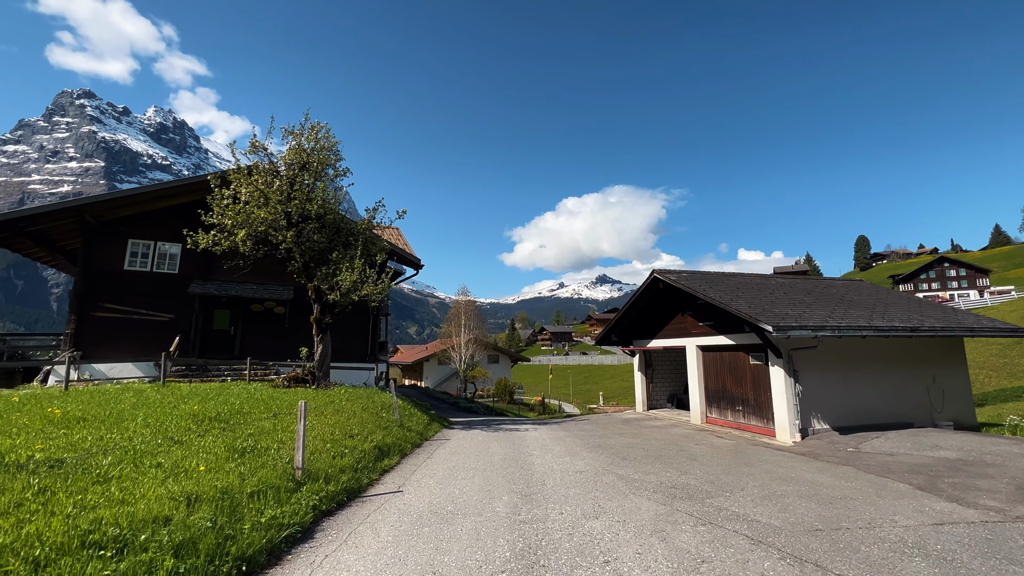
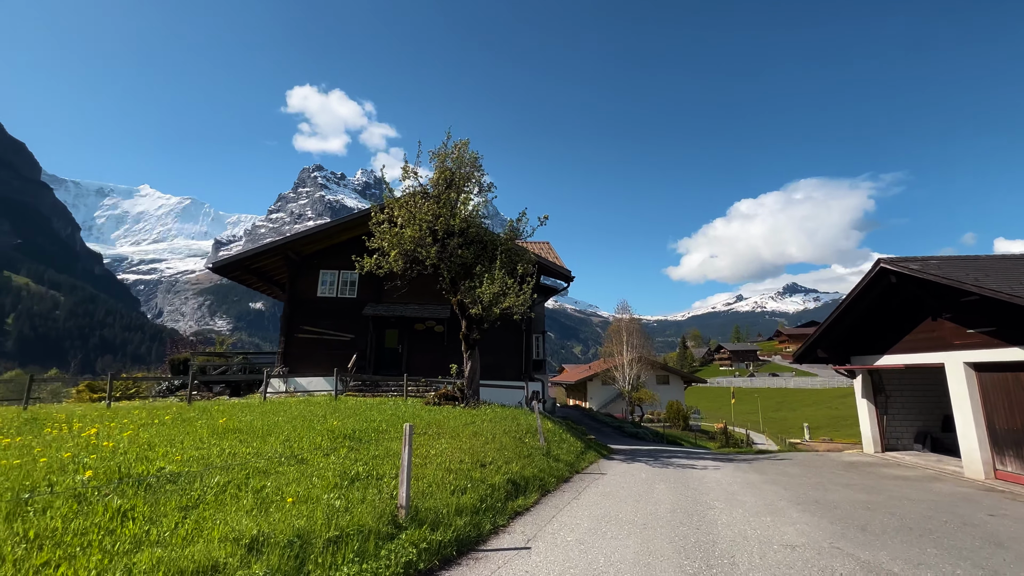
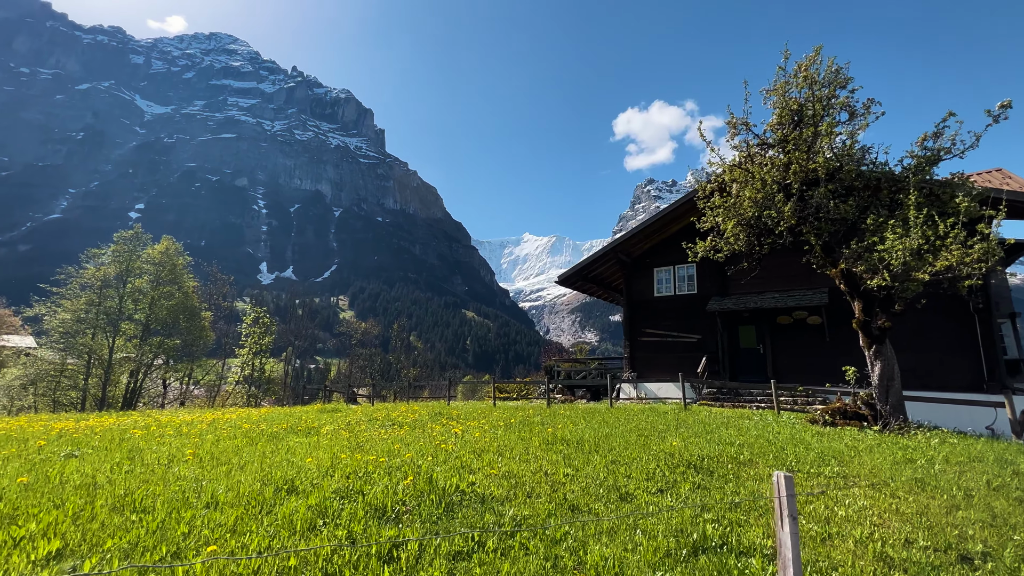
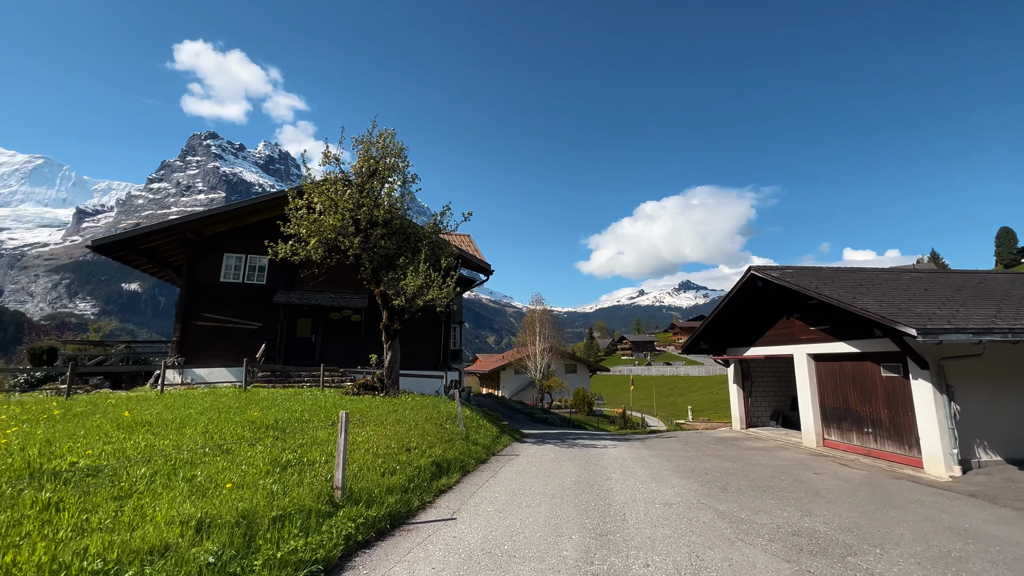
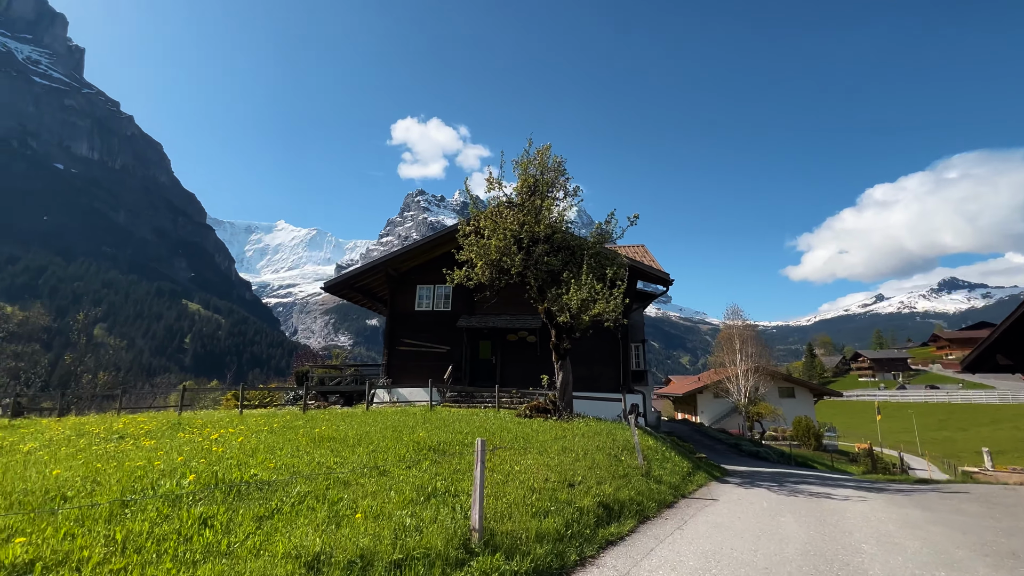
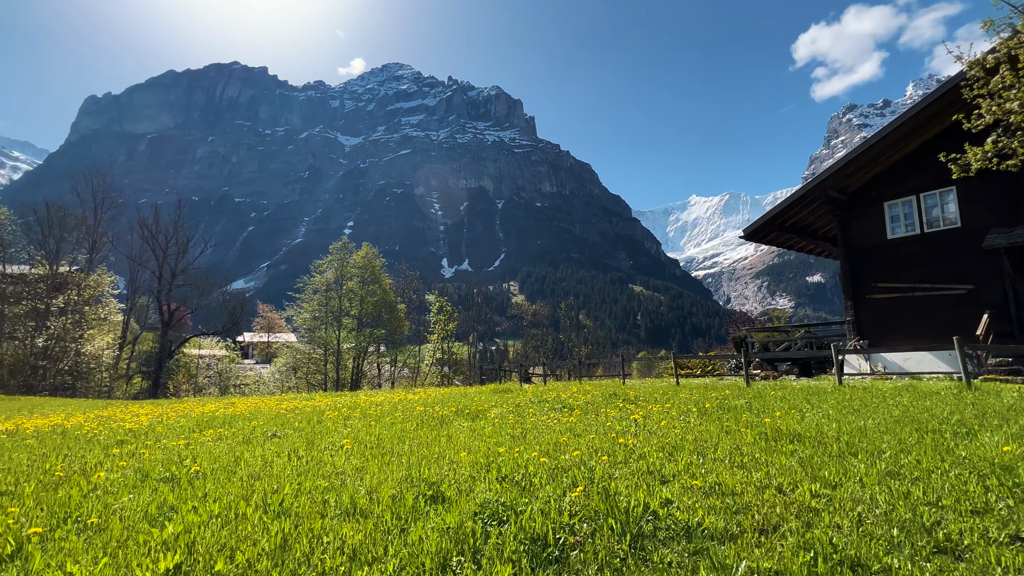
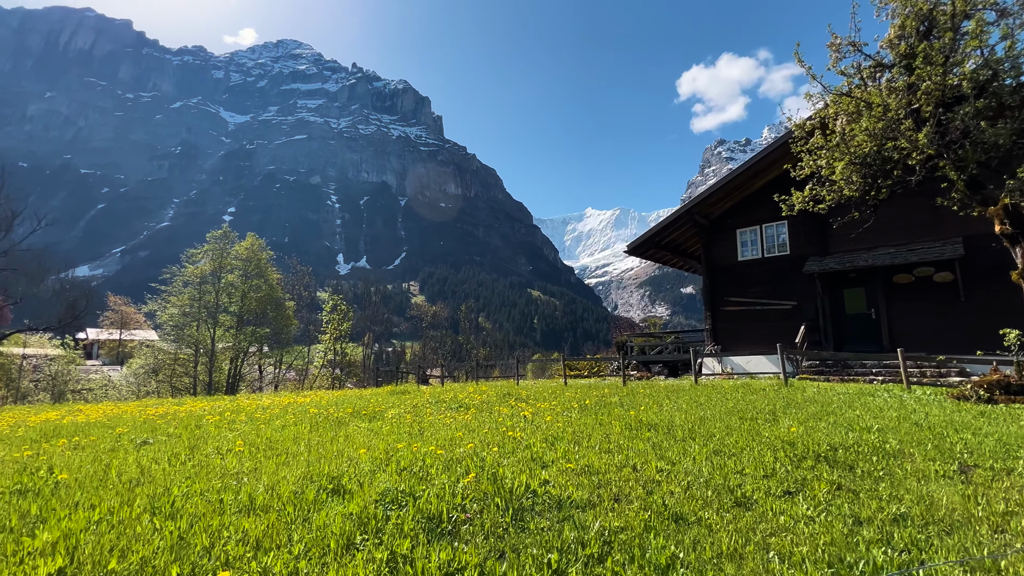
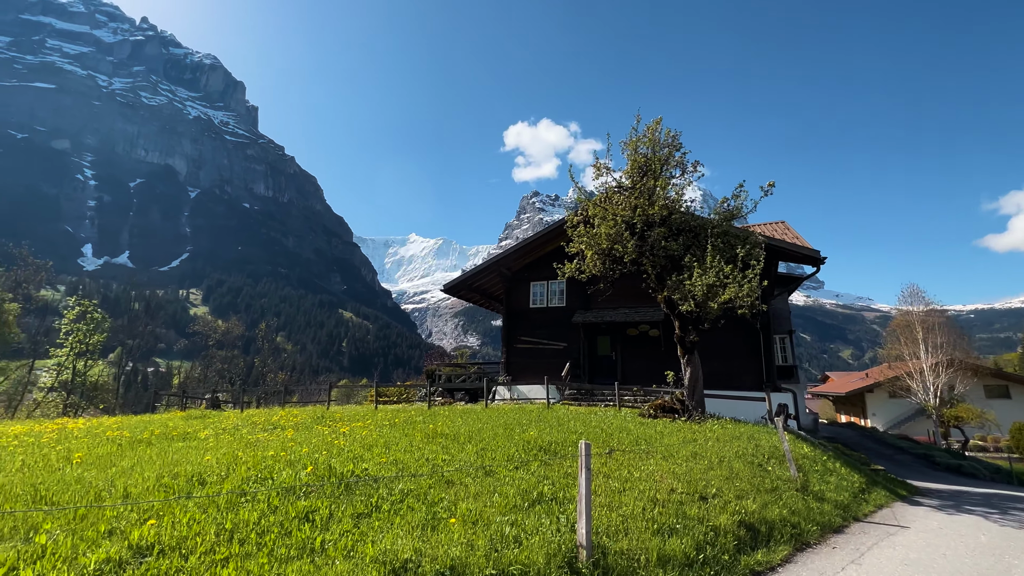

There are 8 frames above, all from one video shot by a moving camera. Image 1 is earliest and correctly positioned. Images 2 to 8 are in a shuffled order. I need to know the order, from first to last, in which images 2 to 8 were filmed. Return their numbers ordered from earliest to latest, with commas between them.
4, 2, 5, 8, 3, 7, 6
